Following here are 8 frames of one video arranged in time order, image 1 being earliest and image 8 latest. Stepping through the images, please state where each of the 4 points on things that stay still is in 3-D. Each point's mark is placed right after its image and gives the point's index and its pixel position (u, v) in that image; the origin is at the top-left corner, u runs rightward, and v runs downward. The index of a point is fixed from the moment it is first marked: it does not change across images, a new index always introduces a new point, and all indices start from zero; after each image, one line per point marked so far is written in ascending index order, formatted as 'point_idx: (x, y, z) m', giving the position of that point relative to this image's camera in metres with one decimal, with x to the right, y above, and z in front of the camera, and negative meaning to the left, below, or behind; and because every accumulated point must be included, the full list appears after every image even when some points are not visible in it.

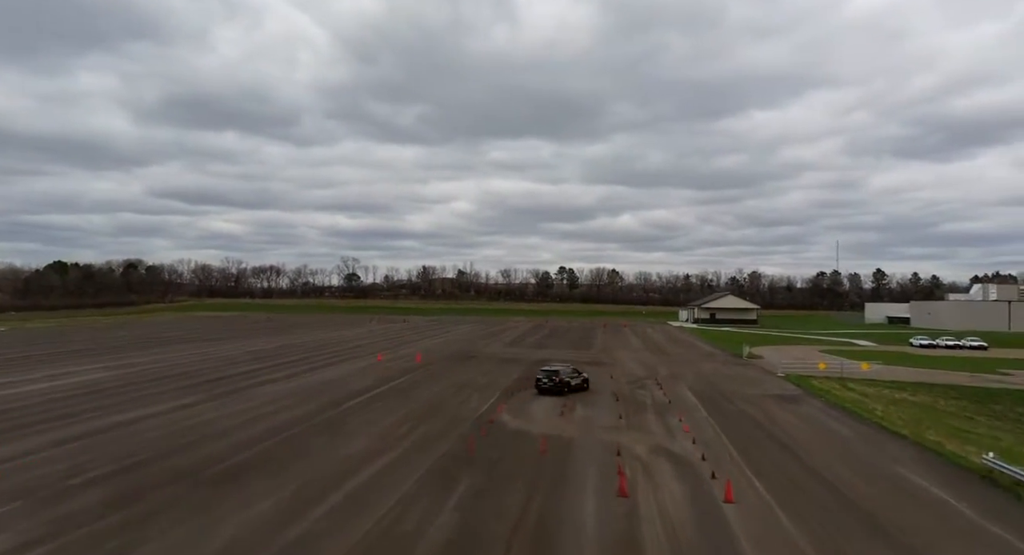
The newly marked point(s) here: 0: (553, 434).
0: (+1.5, -4.5, +18.7) m
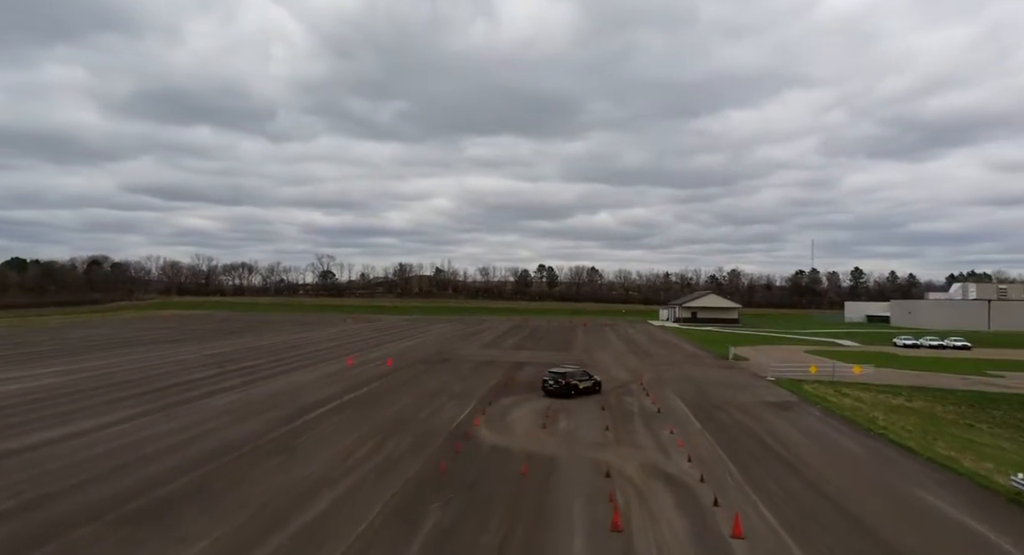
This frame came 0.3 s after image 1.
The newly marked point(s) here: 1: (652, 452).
0: (+0.6, -4.6, +17.8) m
1: (+3.6, -4.6, +17.7) m
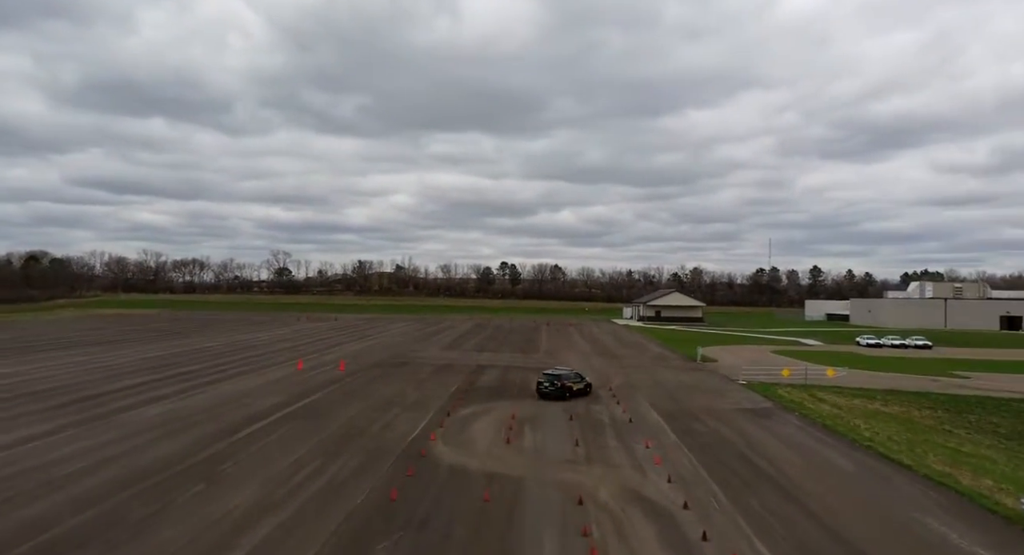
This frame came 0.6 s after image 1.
0: (-0.3, -4.6, +16.0) m
1: (+2.7, -4.6, +16.1) m
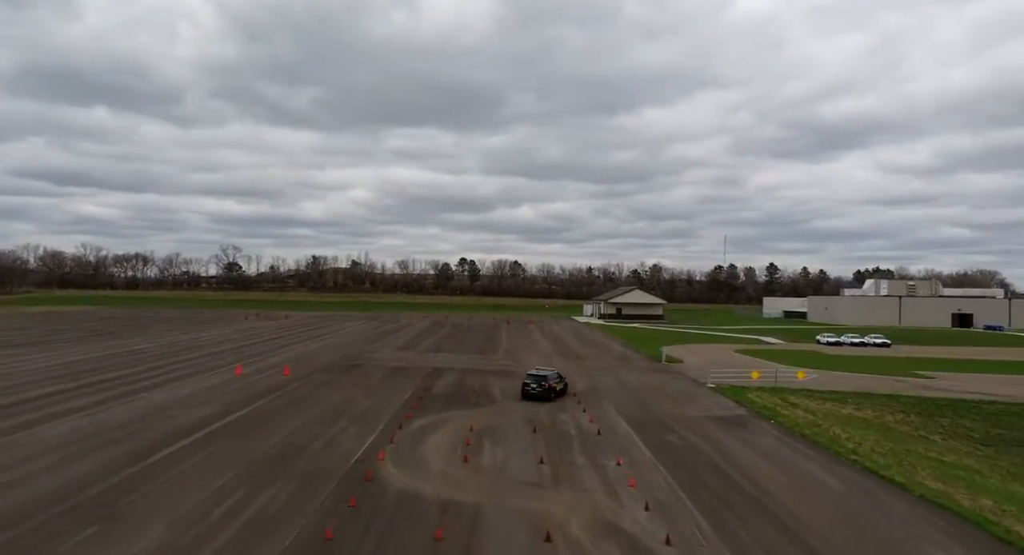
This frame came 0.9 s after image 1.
0: (-1.2, -4.6, +14.1) m
1: (+1.8, -4.6, +14.4) m
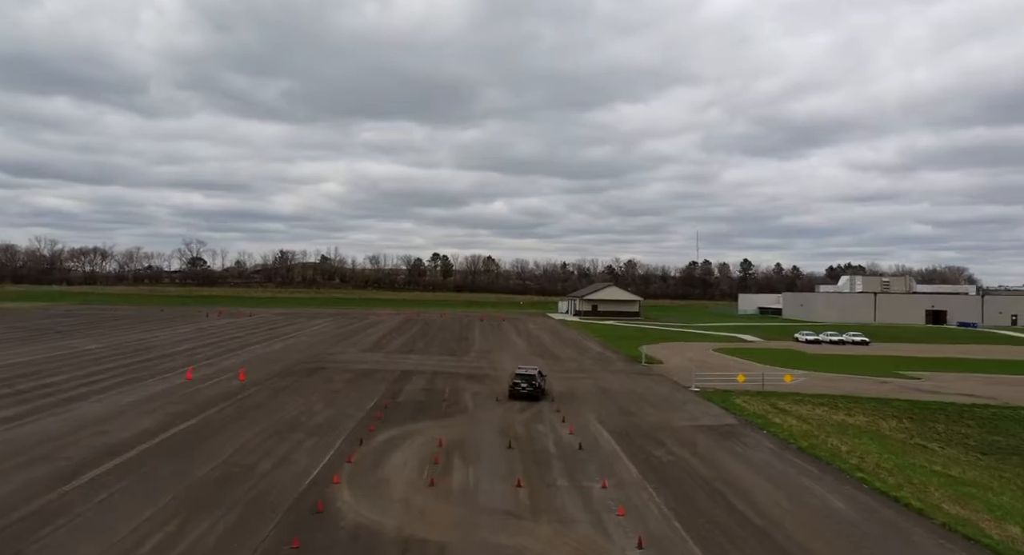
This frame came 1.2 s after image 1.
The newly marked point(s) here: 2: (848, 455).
0: (-1.7, -4.6, +12.1) m
1: (+1.3, -4.6, +12.6) m
2: (+9.0, -4.7, +18.2) m
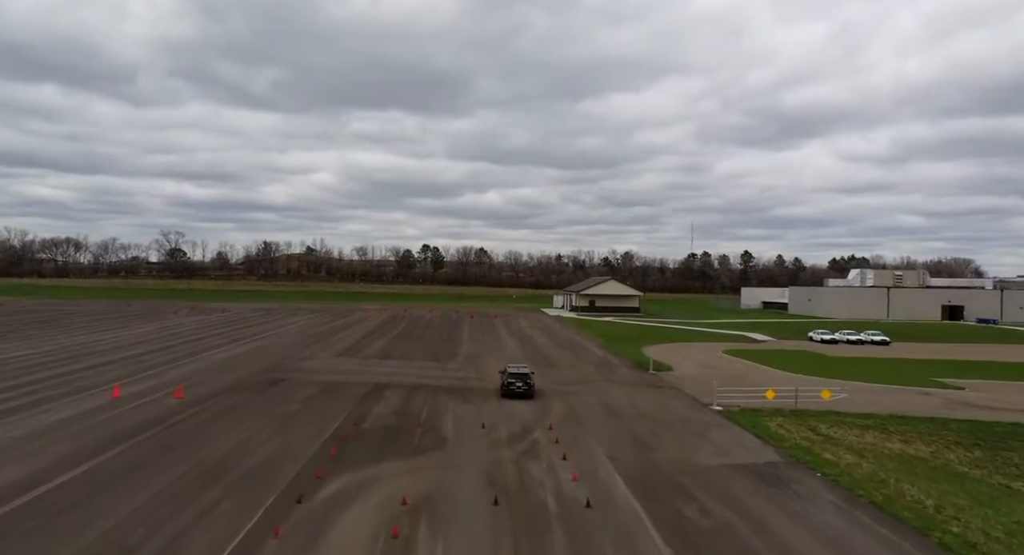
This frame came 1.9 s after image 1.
0: (-1.9, -4.8, +7.8) m
1: (+1.1, -4.8, +8.2) m
2: (+8.7, -4.8, +13.9) m
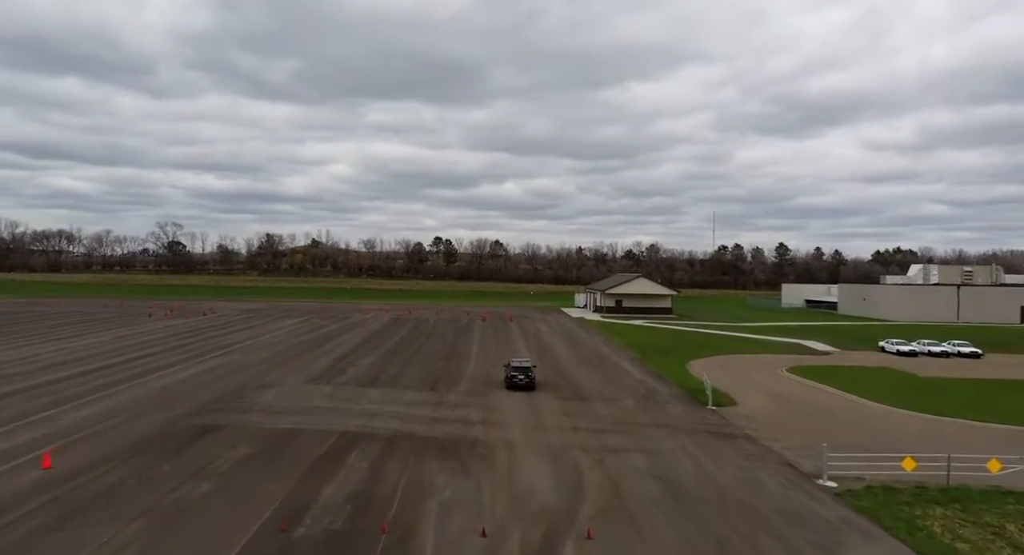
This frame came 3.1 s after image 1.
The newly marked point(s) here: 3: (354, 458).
0: (-1.9, -5.4, +0.3) m
1: (+1.1, -5.4, +0.7) m
2: (+8.8, -5.4, +6.2) m
3: (-4.2, -4.8, +18.1) m
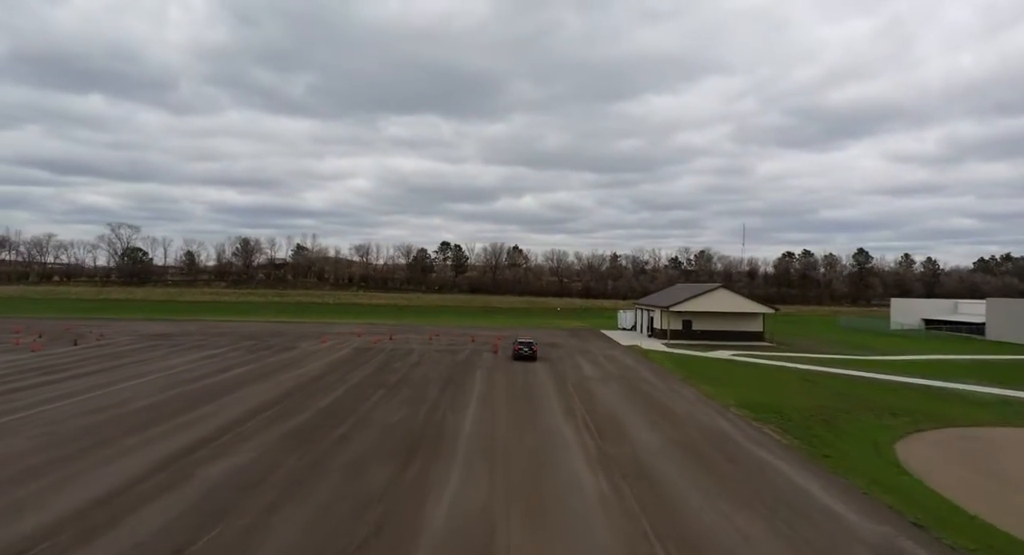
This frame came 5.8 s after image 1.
0: (-2.1, -4.8, -18.8) m
1: (+1.0, -4.8, -18.5) m
2: (+8.8, -4.9, -13.2) m
3: (-3.9, -4.6, -1.0) m
